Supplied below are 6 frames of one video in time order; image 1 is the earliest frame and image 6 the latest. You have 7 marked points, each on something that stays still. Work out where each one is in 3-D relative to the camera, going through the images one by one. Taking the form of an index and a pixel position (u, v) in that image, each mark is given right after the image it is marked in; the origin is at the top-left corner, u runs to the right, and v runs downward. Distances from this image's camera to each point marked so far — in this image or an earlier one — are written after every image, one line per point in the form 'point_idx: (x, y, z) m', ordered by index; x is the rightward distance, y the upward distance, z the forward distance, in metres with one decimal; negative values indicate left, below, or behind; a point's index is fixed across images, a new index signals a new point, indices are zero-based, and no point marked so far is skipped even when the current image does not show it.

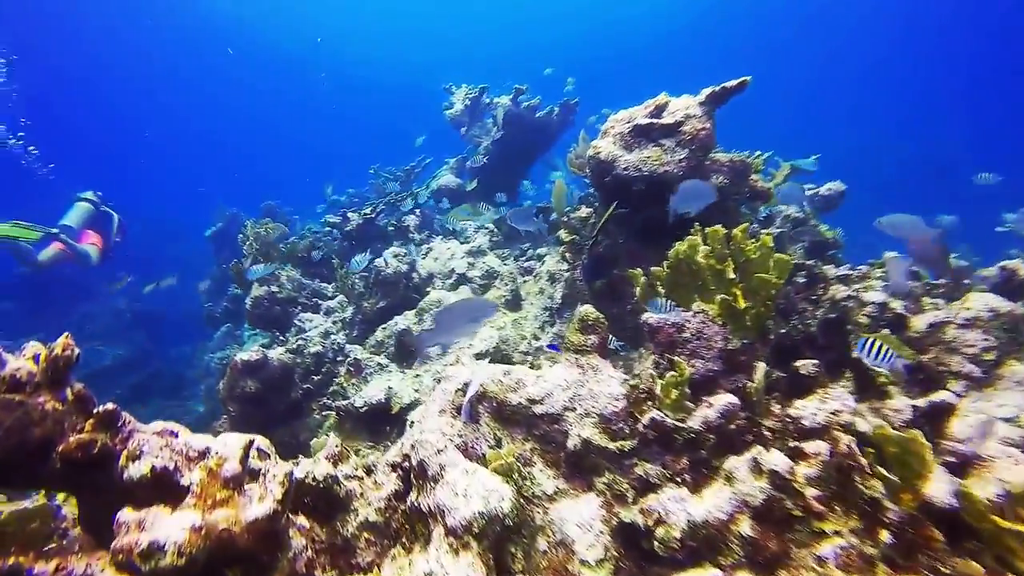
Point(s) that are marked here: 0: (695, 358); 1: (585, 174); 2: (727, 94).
0: (+1.0, -0.4, +3.5) m
1: (+0.6, +0.9, +5.2) m
2: (+1.6, +1.5, +5.0) m
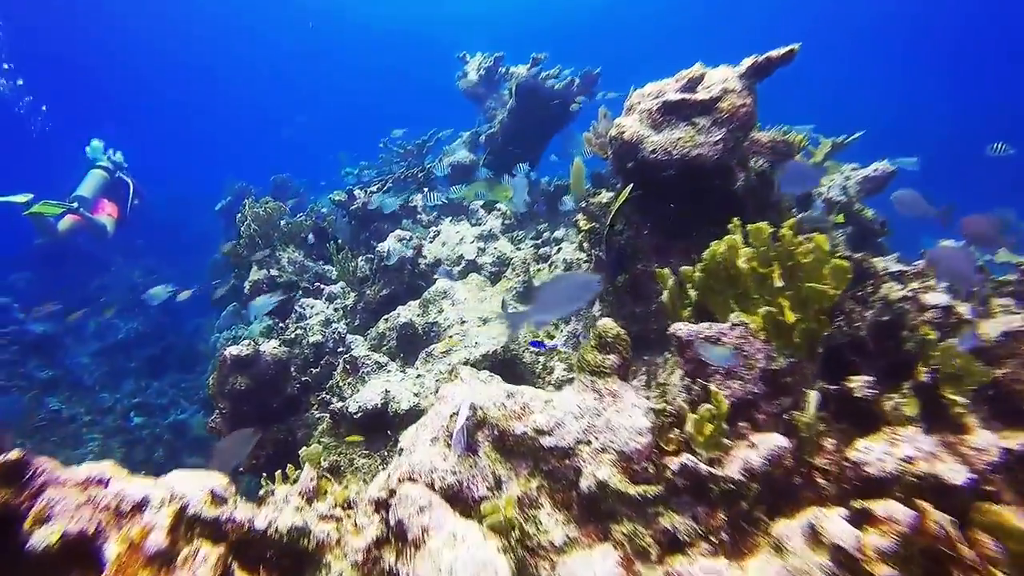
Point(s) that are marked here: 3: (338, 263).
0: (+1.0, -0.4, +3.0) m
1: (+0.7, +0.9, +4.6) m
2: (+1.7, +1.5, +4.4) m
3: (-2.0, +0.3, +7.6) m
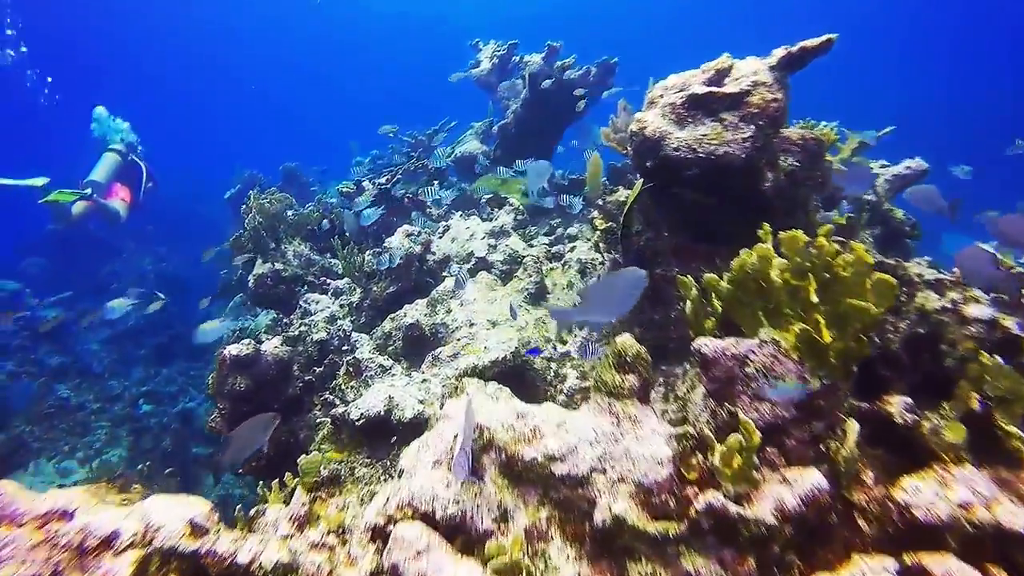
0: (+1.0, -0.5, +2.7) m
1: (+0.8, +0.9, +4.3) m
2: (+1.8, +1.4, +4.1) m
3: (-1.9, +0.3, +7.4) m
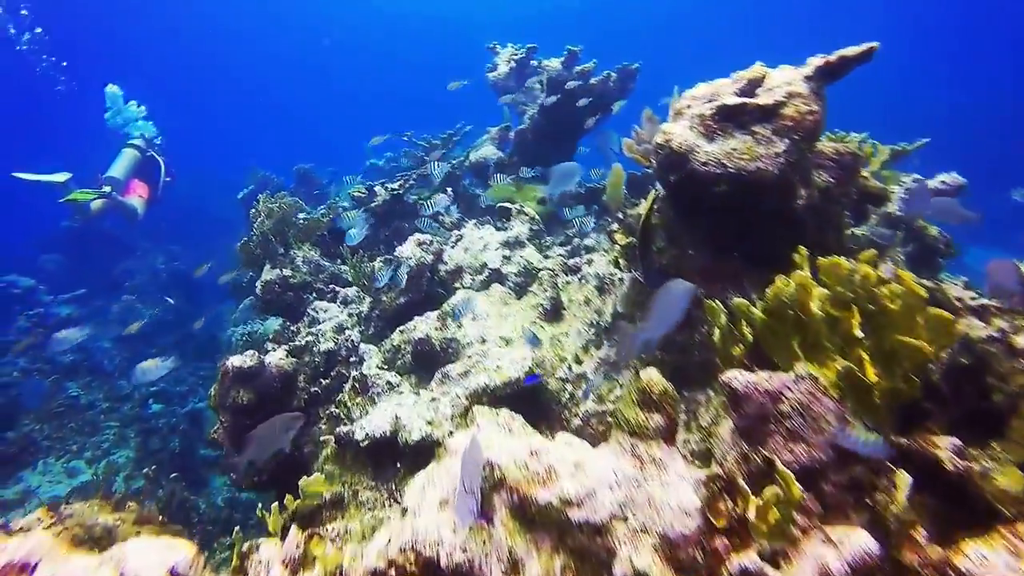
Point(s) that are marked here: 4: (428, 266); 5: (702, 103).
0: (+1.1, -0.6, +2.5) m
1: (+0.9, +0.8, +4.1) m
2: (+1.9, +1.3, +3.8) m
3: (-1.7, +0.3, +7.2) m
4: (-0.8, +0.2, +6.2) m
5: (+1.1, +1.1, +3.8) m
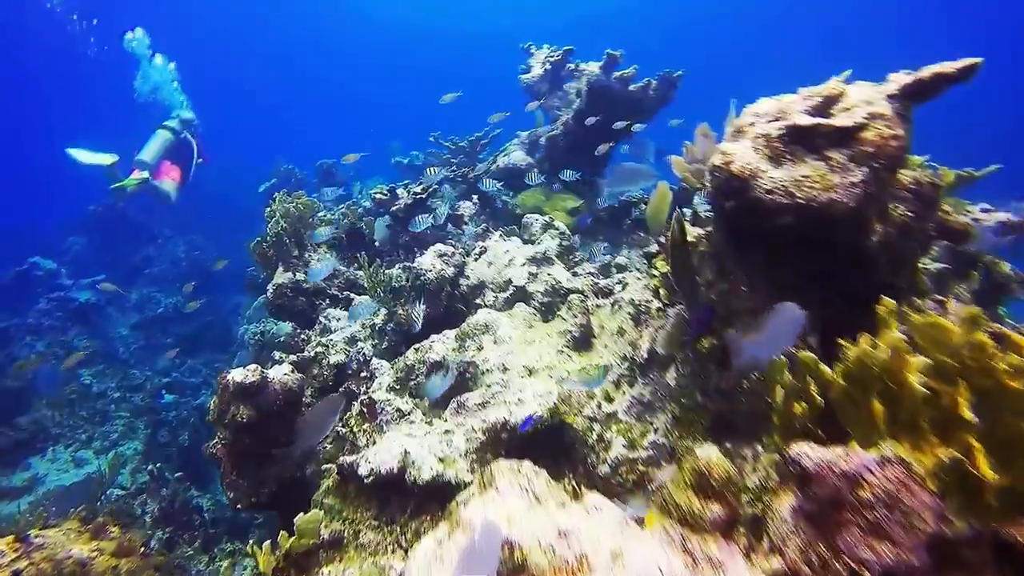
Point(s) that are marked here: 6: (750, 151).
0: (+1.2, -0.8, +2.0) m
1: (+1.1, +0.6, +3.7) m
2: (+2.1, +1.0, +3.3) m
3: (-1.5, +0.2, +6.8) m
4: (-0.6, +0.1, +5.8) m
5: (+1.3, +0.9, +3.4) m
6: (+1.2, +0.7, +3.3) m
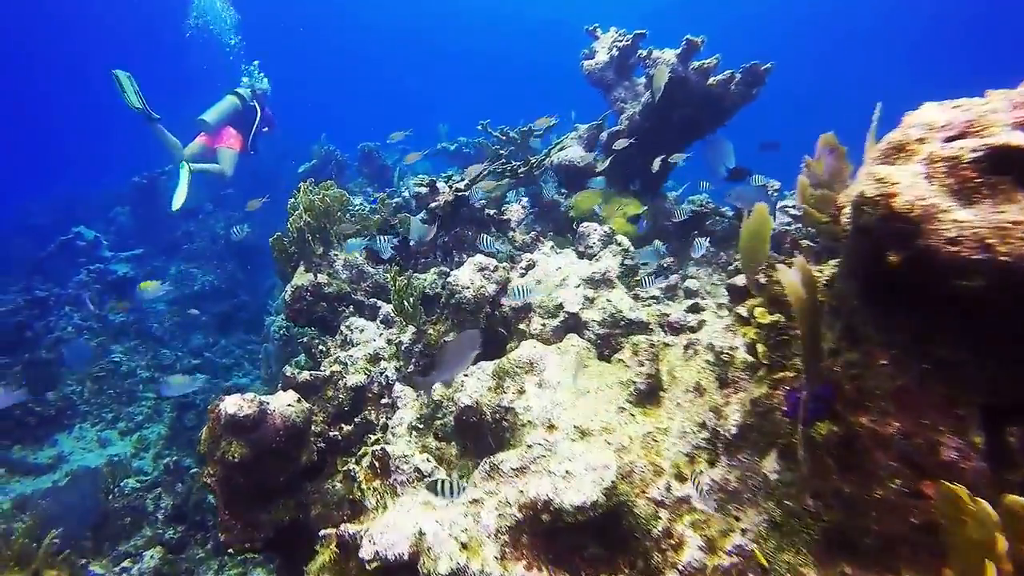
0: (+1.3, -1.1, +1.1) m
1: (+1.3, +0.3, +2.7) m
2: (+2.4, +0.7, +2.3) m
3: (-1.0, +0.1, +6.0) m
4: (-0.2, -0.1, +4.9) m
5: (+1.6, +0.6, +2.4) m
6: (+1.4, +0.4, +2.3) m
